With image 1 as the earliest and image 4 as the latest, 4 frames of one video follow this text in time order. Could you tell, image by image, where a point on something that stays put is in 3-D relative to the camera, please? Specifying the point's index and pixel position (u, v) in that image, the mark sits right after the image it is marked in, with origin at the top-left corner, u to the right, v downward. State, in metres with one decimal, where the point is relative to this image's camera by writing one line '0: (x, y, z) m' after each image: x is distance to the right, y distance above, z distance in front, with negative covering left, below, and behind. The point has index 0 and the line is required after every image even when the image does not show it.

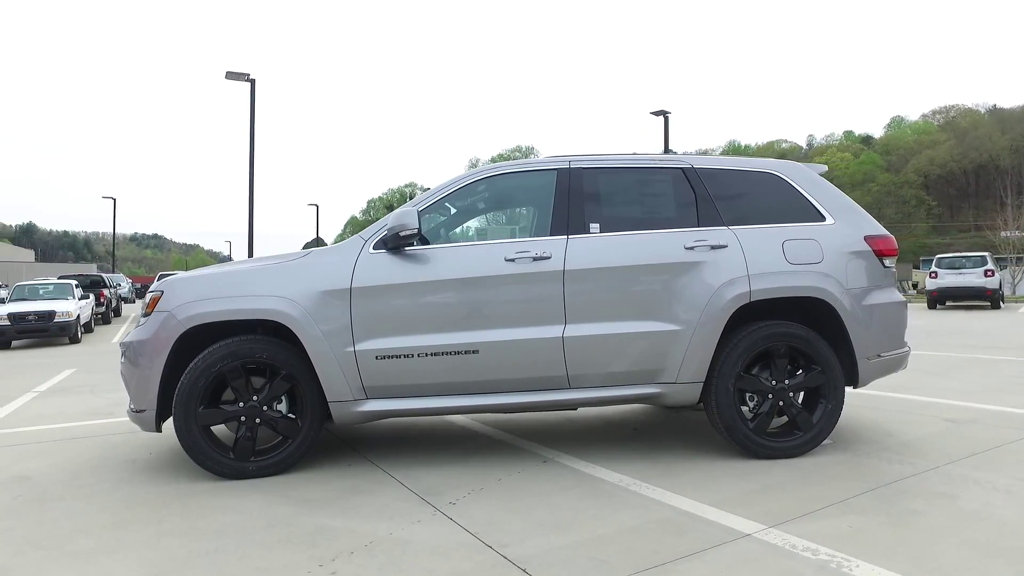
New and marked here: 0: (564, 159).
0: (+0.3, +0.9, +4.4) m
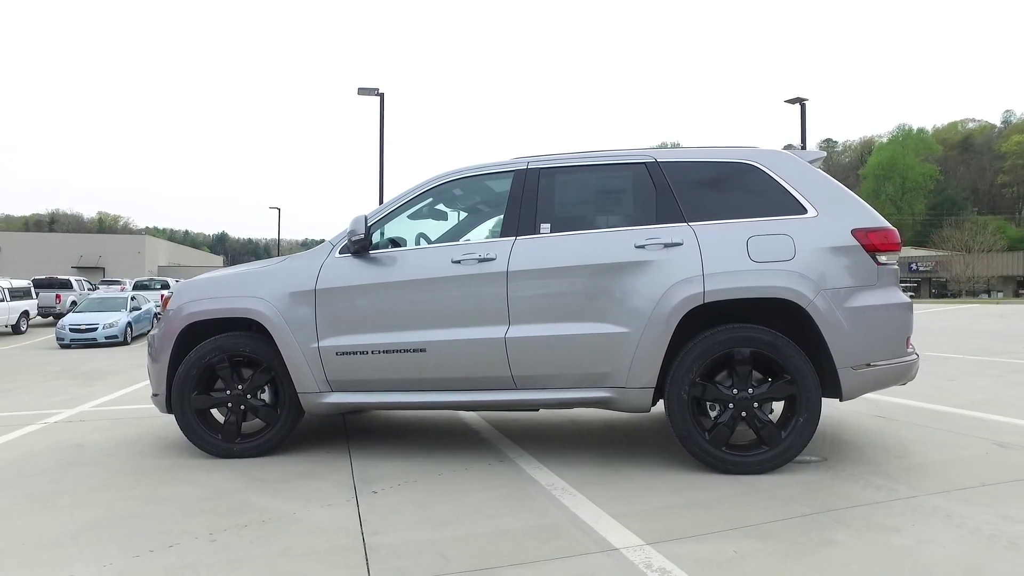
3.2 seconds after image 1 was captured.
0: (+0.1, +0.9, +4.4) m
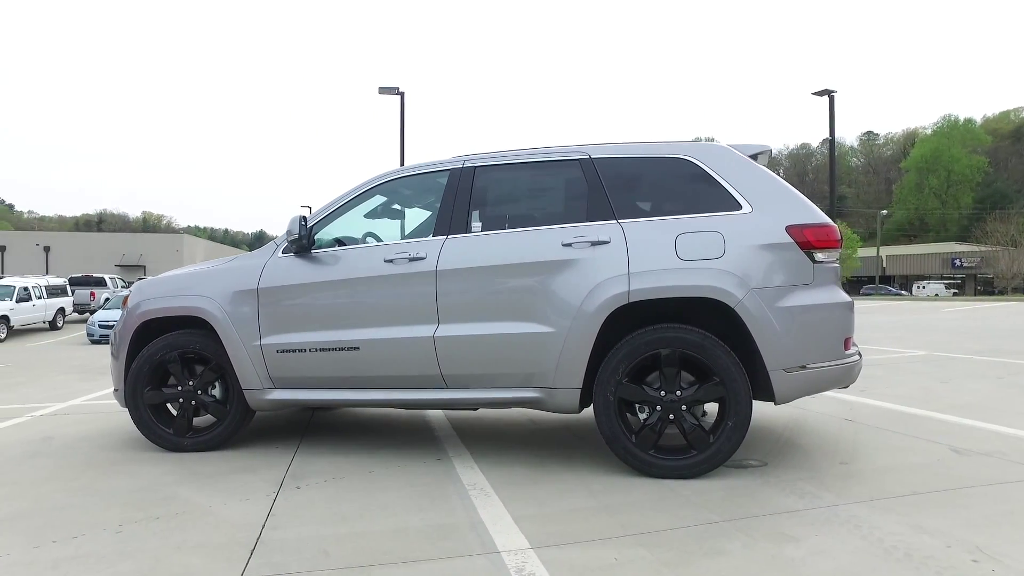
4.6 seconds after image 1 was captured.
0: (-0.4, +0.9, +4.4) m
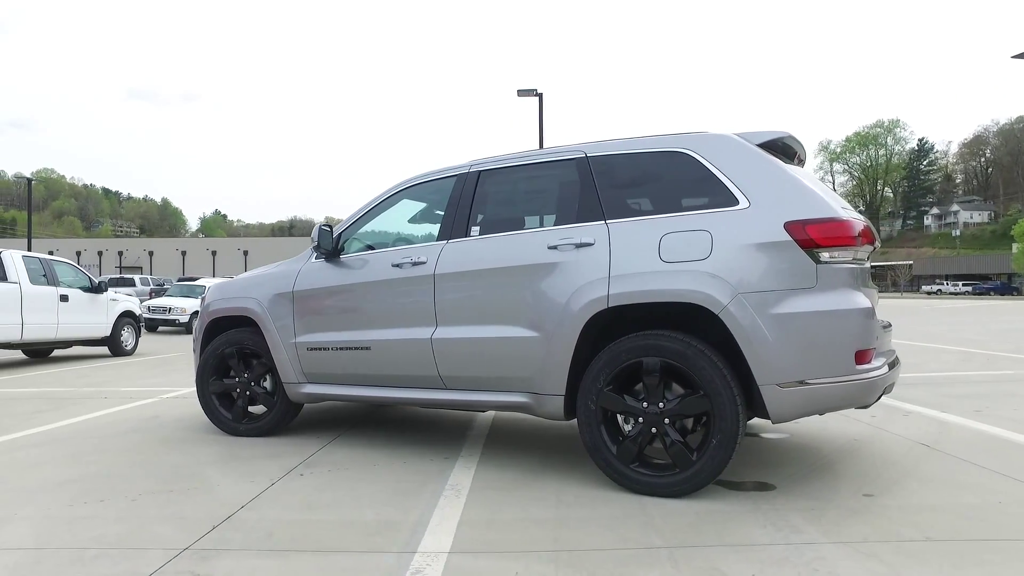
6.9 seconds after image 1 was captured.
0: (-0.3, +0.9, +4.5) m
